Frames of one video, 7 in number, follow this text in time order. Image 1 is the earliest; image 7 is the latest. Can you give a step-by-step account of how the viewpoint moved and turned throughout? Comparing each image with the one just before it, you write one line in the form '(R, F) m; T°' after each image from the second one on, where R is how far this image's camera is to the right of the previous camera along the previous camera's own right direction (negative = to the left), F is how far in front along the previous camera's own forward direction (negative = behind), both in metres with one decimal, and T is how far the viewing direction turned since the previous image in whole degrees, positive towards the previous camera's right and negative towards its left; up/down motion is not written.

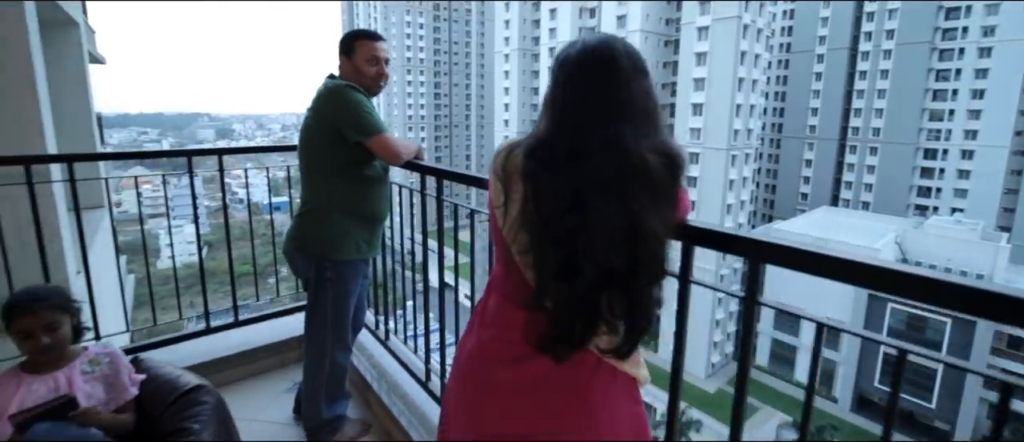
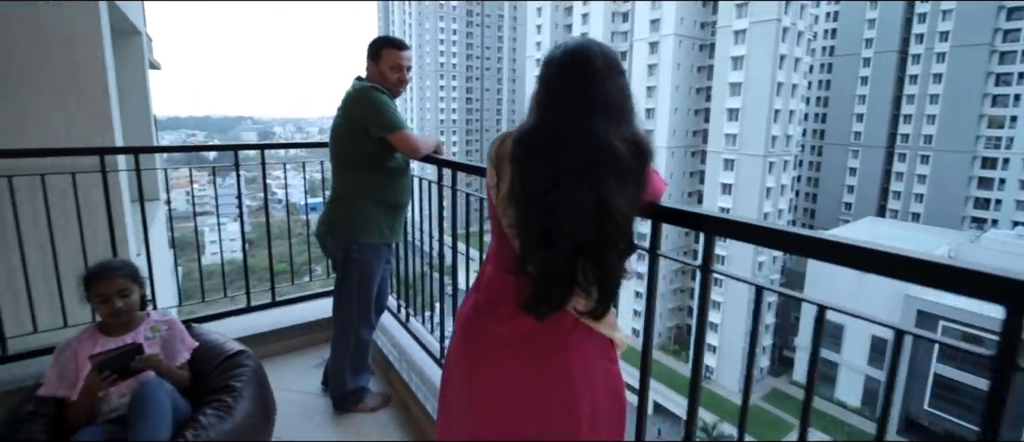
(+0.1, -0.2) m; -3°
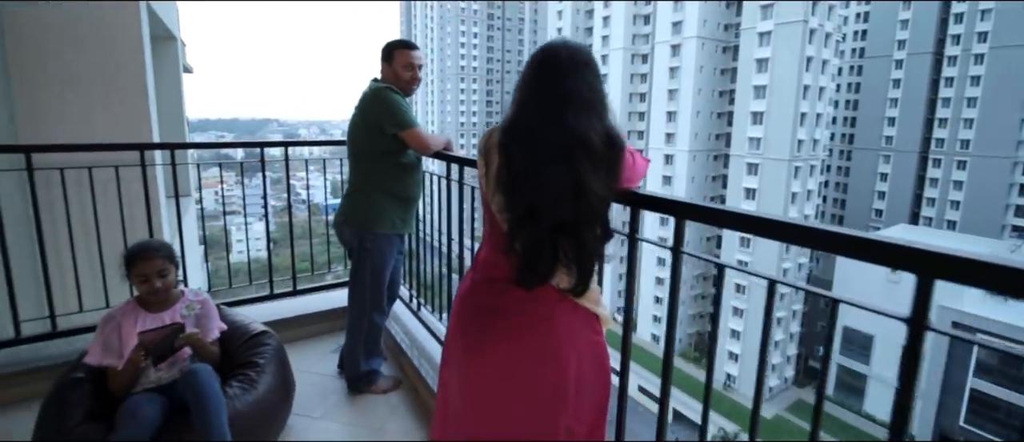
(+0.1, -0.1) m; -2°
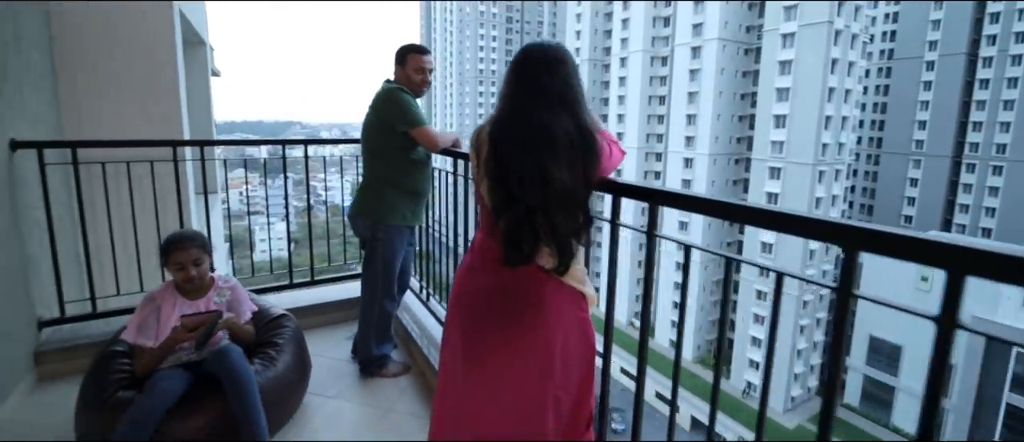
(+0.1, -0.1) m; -2°
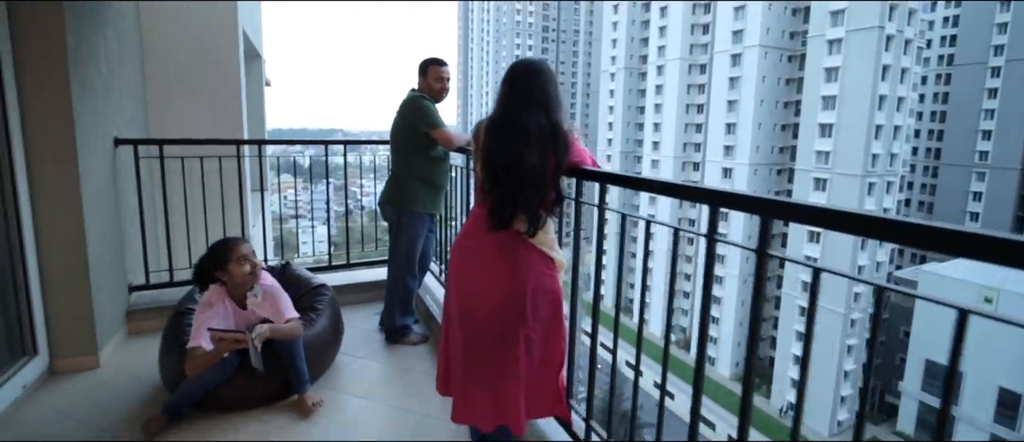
(+0.2, -0.4) m; -4°
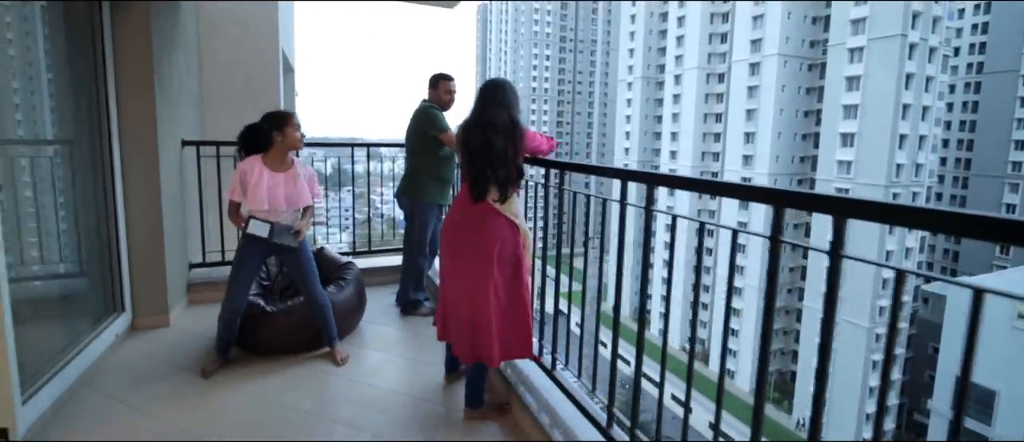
(+0.1, -0.5) m; -2°
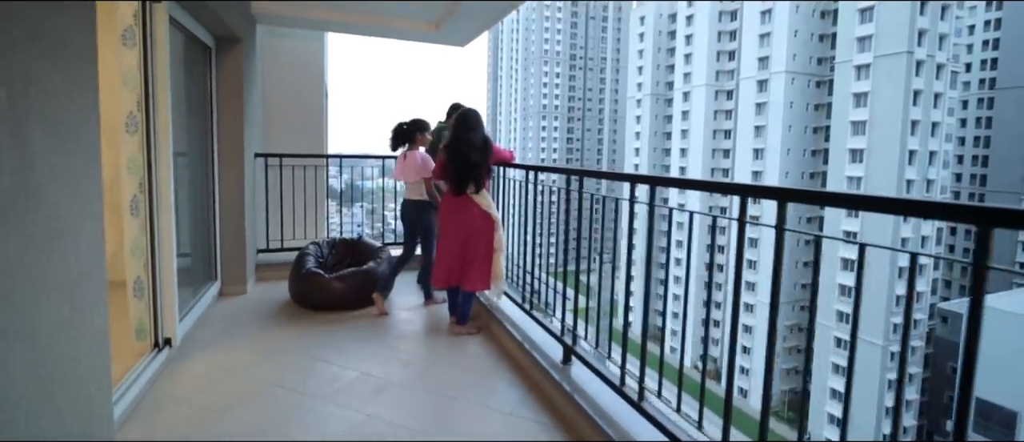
(+0.1, -0.9) m; -1°
